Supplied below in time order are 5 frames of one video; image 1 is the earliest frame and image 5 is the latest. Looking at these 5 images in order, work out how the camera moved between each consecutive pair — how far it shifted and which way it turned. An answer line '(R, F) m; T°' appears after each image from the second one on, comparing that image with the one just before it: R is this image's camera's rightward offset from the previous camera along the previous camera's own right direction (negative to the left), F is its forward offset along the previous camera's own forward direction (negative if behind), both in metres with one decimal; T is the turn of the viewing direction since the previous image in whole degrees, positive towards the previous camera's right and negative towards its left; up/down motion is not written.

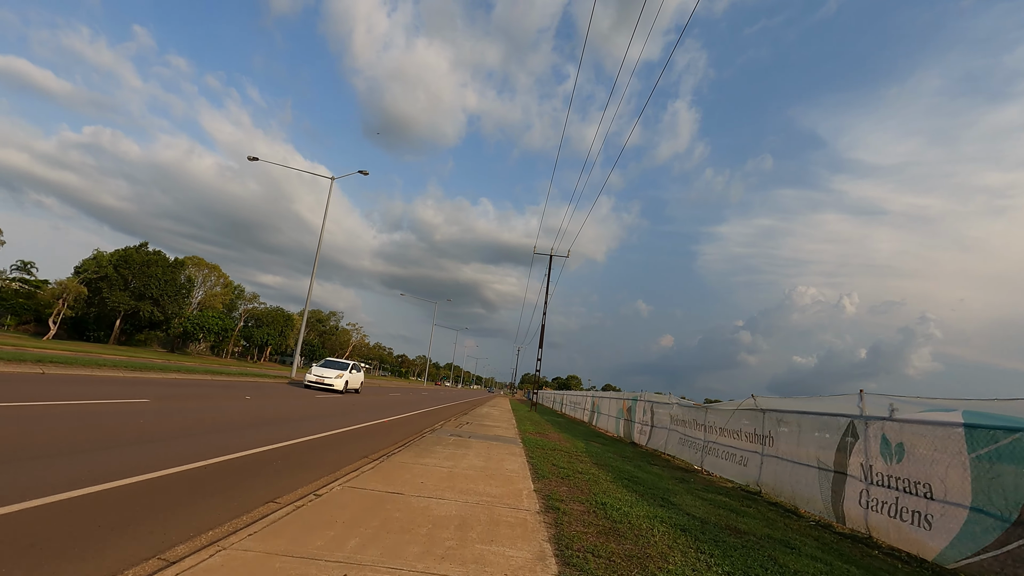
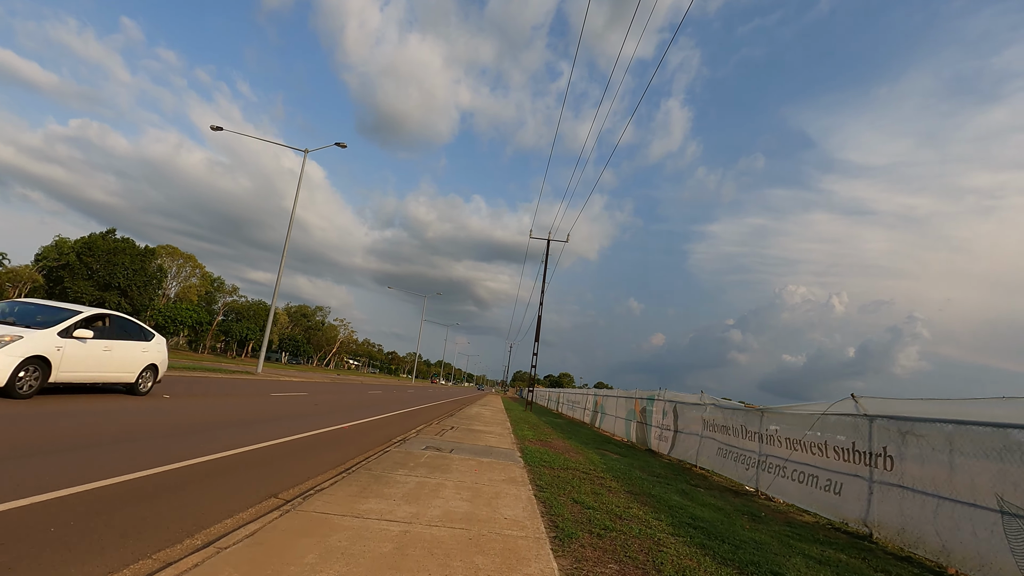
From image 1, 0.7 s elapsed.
(0.0, +1.2) m; +1°
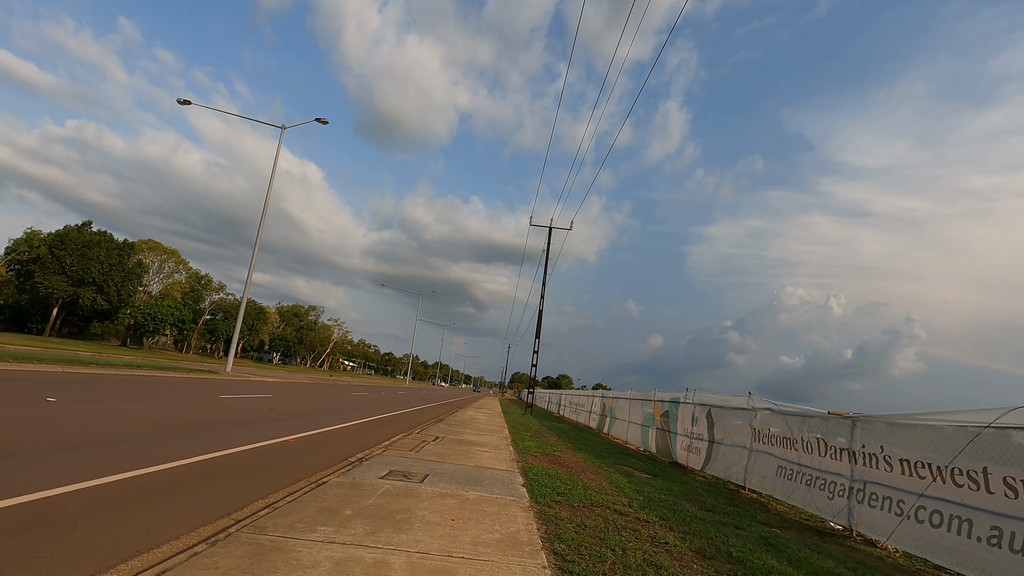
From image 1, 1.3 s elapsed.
(0.0, +1.0) m; 0°
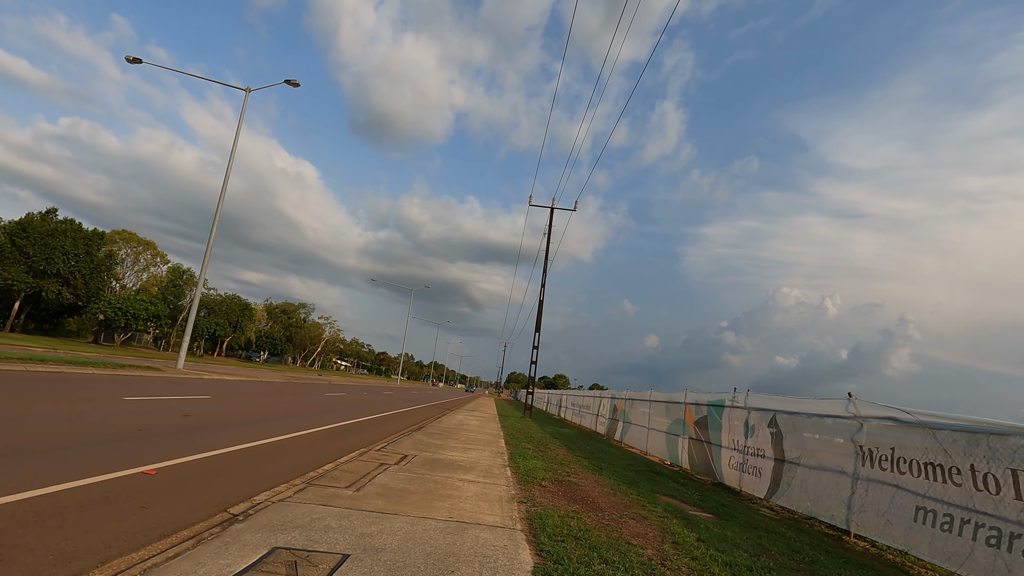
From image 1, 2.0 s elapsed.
(0.0, +1.2) m; 0°
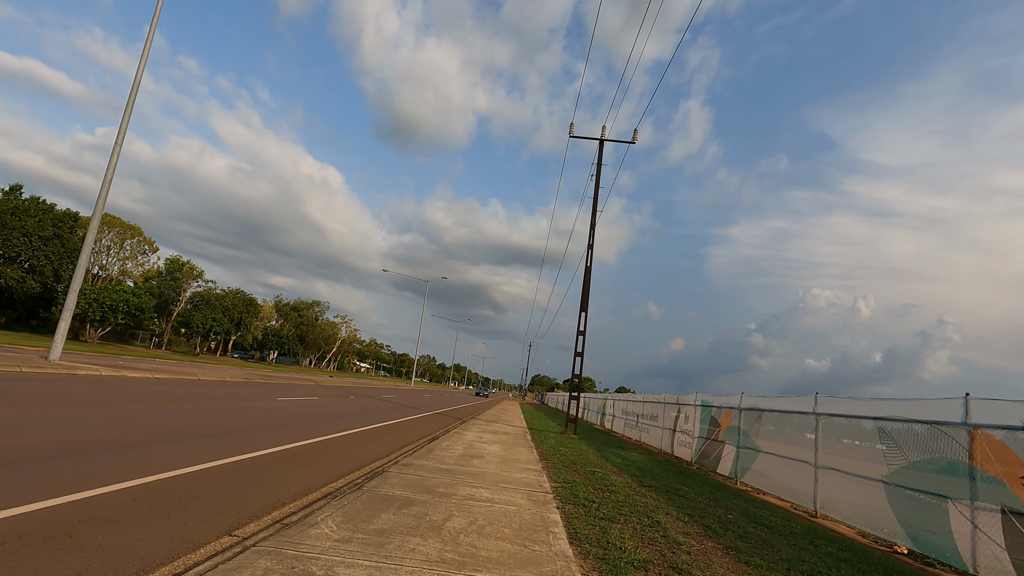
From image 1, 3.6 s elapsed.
(-0.2, +2.7) m; -3°
